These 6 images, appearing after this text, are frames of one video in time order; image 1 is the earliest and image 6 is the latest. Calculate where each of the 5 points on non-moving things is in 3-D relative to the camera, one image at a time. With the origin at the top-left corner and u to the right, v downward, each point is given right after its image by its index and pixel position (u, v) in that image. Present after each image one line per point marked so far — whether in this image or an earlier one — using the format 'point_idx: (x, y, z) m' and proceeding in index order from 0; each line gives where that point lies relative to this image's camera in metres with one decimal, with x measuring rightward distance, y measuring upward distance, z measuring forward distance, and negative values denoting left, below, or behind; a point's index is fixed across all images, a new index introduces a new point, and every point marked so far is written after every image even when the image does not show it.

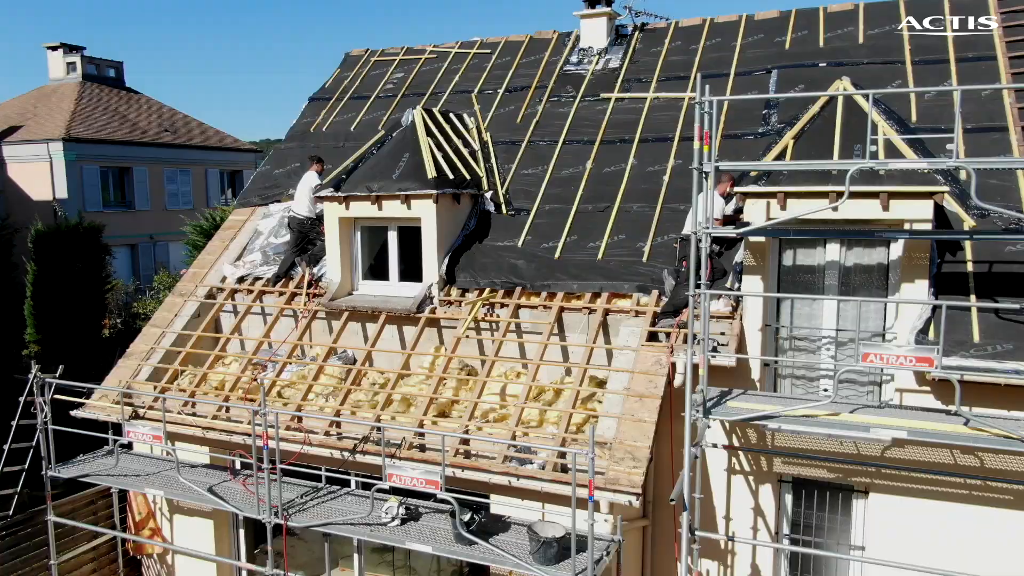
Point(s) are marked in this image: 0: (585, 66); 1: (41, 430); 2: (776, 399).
0: (+1.0, +3.2, +11.0) m
1: (-4.7, -1.4, +7.7) m
2: (+2.1, -0.9, +6.3) m
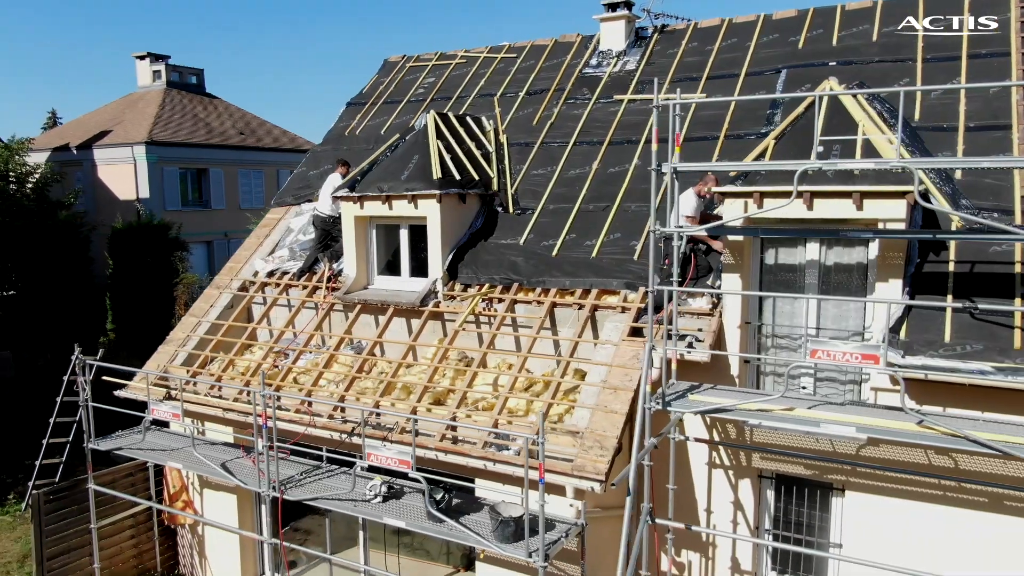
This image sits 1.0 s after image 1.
0: (+1.3, +3.2, +11.2) m
1: (-4.8, -1.3, +8.6) m
2: (+1.9, -0.9, +6.5) m
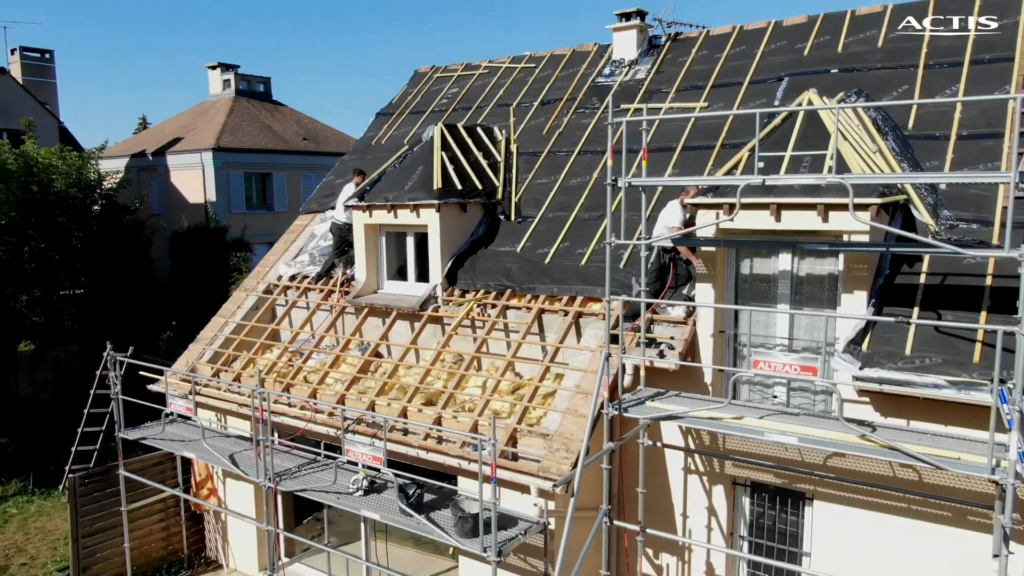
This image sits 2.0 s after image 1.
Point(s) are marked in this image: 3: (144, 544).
0: (+1.5, +3.1, +11.4) m
1: (-4.8, -1.4, +9.4) m
2: (+1.6, -1.0, +6.6) m
3: (-4.8, -3.3, +10.1) m
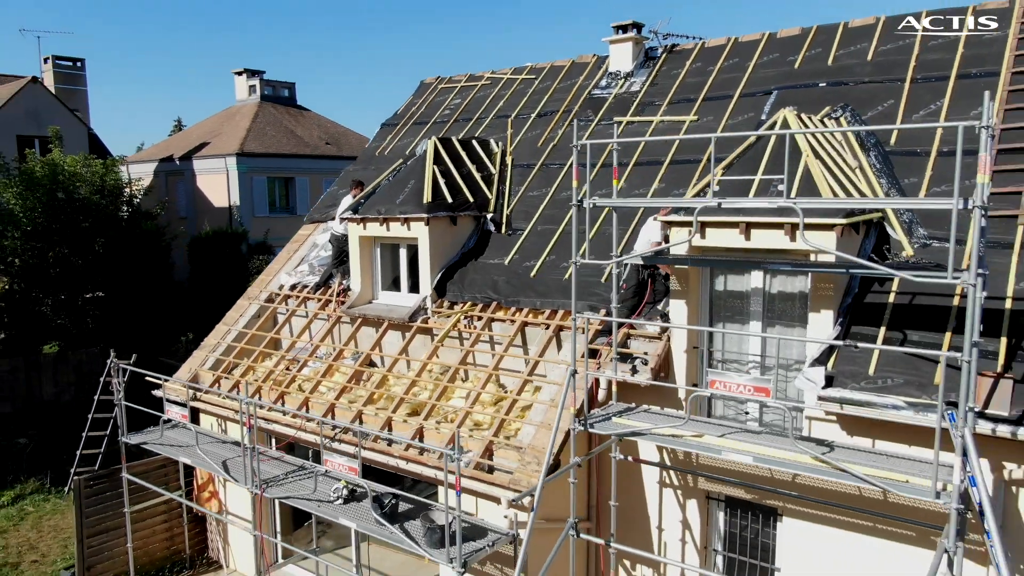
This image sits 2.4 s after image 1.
0: (+1.5, +3.0, +11.5) m
1: (-5.0, -1.5, +9.7) m
2: (+1.3, -1.1, +6.7) m
3: (-4.9, -3.5, +10.5) m
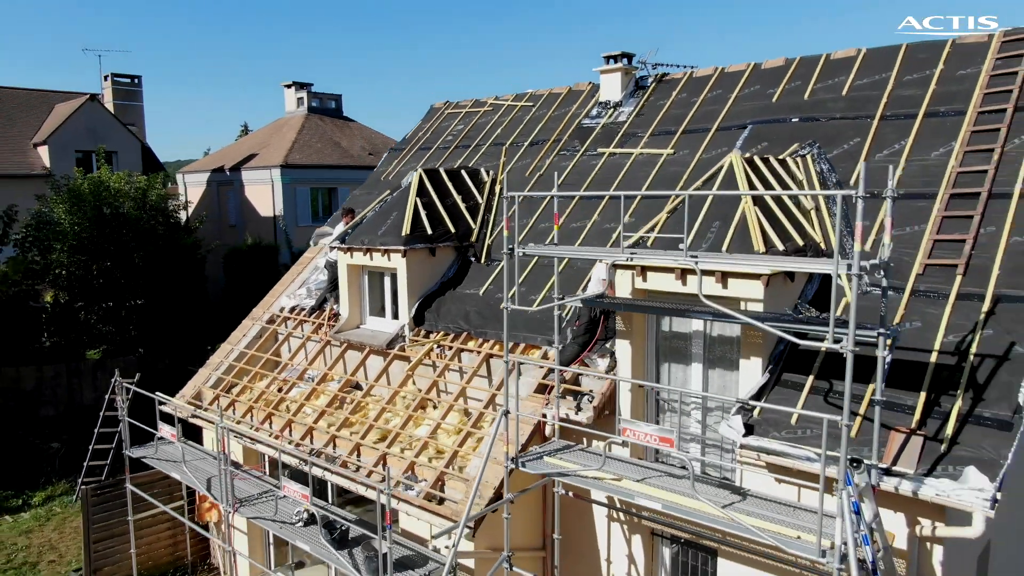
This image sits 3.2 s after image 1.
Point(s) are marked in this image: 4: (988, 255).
0: (+1.3, +2.6, +11.6) m
1: (-5.3, -1.8, +10.5) m
2: (+0.7, -1.5, +6.9) m
3: (-5.2, -3.8, +11.2) m
4: (+4.2, +0.3, +6.8) m
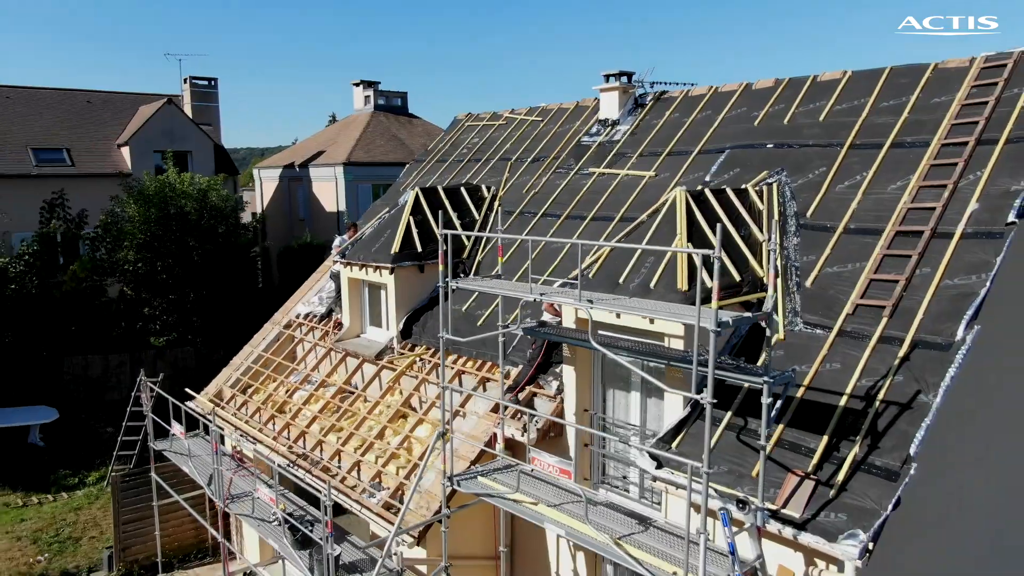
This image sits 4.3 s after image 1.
0: (+1.3, +2.3, +11.9) m
1: (-5.5, -1.9, +11.5) m
2: (+0.1, -1.8, +7.3) m
3: (-5.3, -3.9, +12.3) m
4: (+3.5, -0.1, +6.7) m
